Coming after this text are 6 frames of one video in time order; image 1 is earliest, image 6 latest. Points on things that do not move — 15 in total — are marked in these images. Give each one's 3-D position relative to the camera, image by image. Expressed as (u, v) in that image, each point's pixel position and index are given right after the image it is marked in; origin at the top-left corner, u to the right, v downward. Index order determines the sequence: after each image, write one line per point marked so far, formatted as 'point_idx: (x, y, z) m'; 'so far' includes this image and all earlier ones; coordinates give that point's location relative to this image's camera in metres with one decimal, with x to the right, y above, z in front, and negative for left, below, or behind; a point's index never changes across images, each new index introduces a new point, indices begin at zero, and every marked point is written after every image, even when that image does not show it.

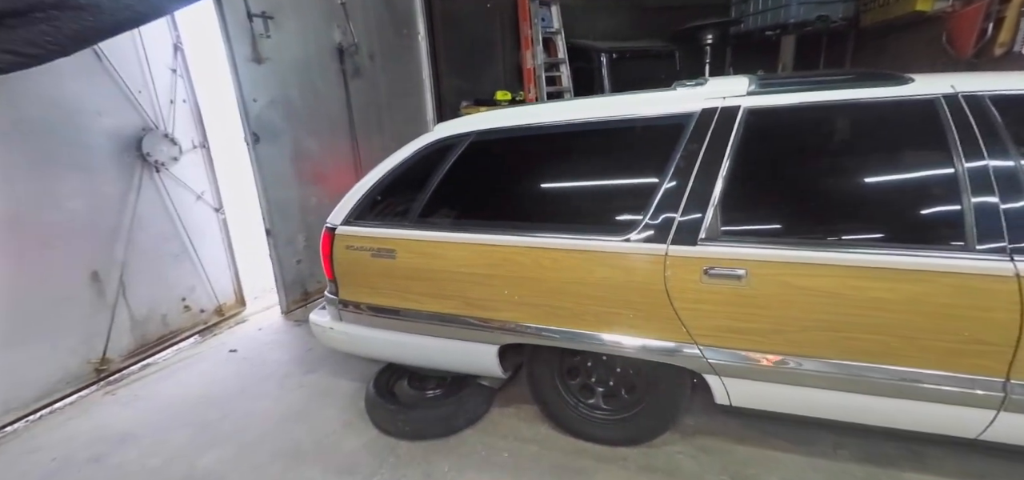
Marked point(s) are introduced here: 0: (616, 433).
0: (+0.4, -0.7, +1.9) m
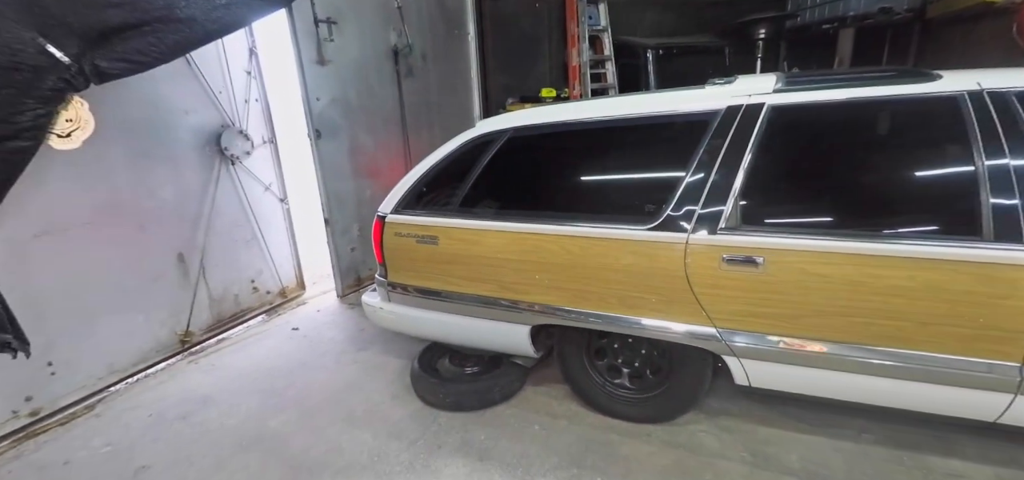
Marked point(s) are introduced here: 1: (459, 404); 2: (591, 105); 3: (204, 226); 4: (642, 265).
0: (+0.5, -0.7, +2.0) m
1: (-0.2, -0.7, +2.2) m
2: (+0.5, +0.6, +1.9) m
3: (-1.9, +0.1, +3.1) m
4: (+0.5, -0.1, +1.8) m
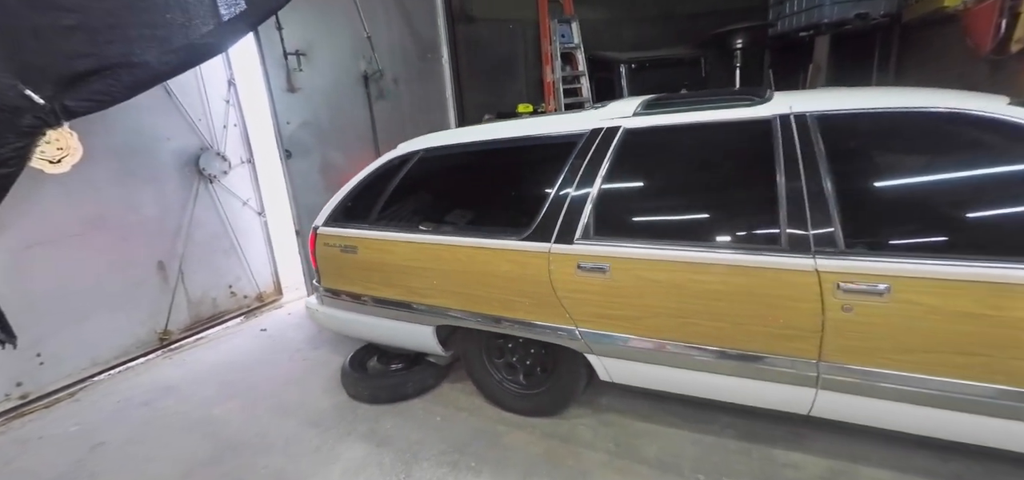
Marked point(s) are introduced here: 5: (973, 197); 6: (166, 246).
0: (+0.1, -0.7, +2.2) m
1: (-0.7, -0.8, +2.4) m
2: (0.0, +0.5, +2.2) m
3: (-2.3, 0.0, +3.4) m
4: (0.0, -0.1, +2.0) m
5: (+1.3, +0.1, +1.4) m
6: (-2.4, 0.0, +3.4) m
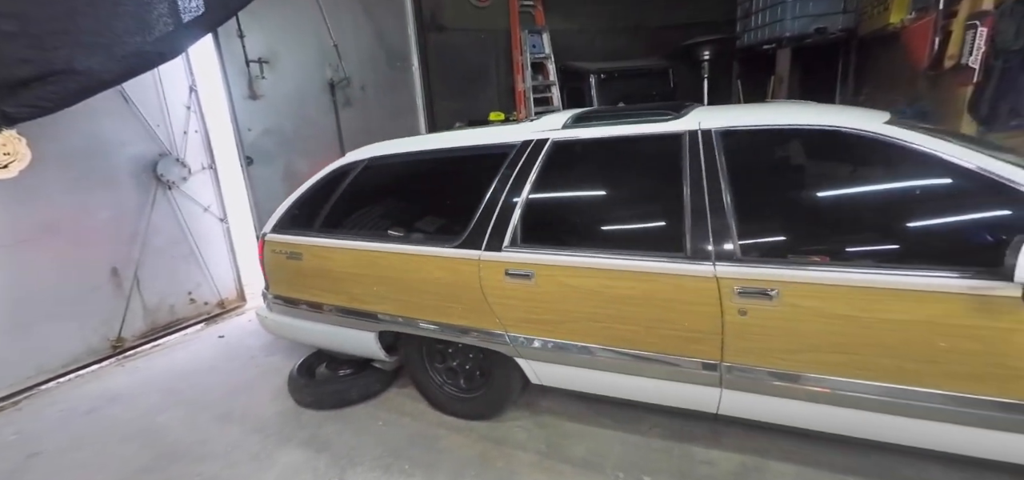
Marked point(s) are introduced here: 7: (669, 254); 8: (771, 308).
0: (-0.2, -0.8, +2.3) m
1: (-1.0, -0.8, +2.4) m
2: (-0.3, +0.5, +2.2) m
3: (-2.7, 0.0, +3.5) m
4: (-0.3, -0.2, +2.0) m
5: (+1.0, +0.1, +1.5) m
6: (-2.7, -0.1, +3.4) m
7: (+0.5, 0.0, +1.7) m
8: (+0.8, -0.2, +1.5) m
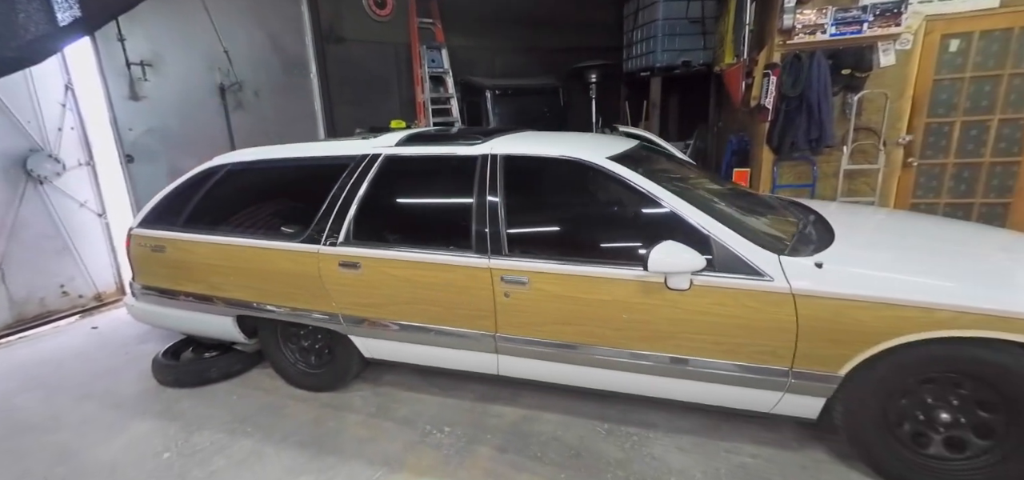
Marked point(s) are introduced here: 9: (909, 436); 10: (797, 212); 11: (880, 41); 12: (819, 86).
0: (-1.1, -0.8, +2.6) m
1: (-1.8, -0.8, +2.7) m
2: (-1.1, +0.5, +2.6) m
3: (-3.6, 0.0, +3.5) m
4: (-1.1, -0.1, +2.4) m
5: (+0.3, +0.1, +2.0) m
6: (-3.7, 0.0, +3.4) m
7: (-0.2, 0.0, +2.1) m
8: (+0.1, -0.2, +2.0) m
9: (+1.4, -0.7, +1.7) m
10: (+1.4, +0.1, +2.3) m
11: (+2.7, +1.5, +3.6) m
12: (+2.3, +1.1, +3.6) m
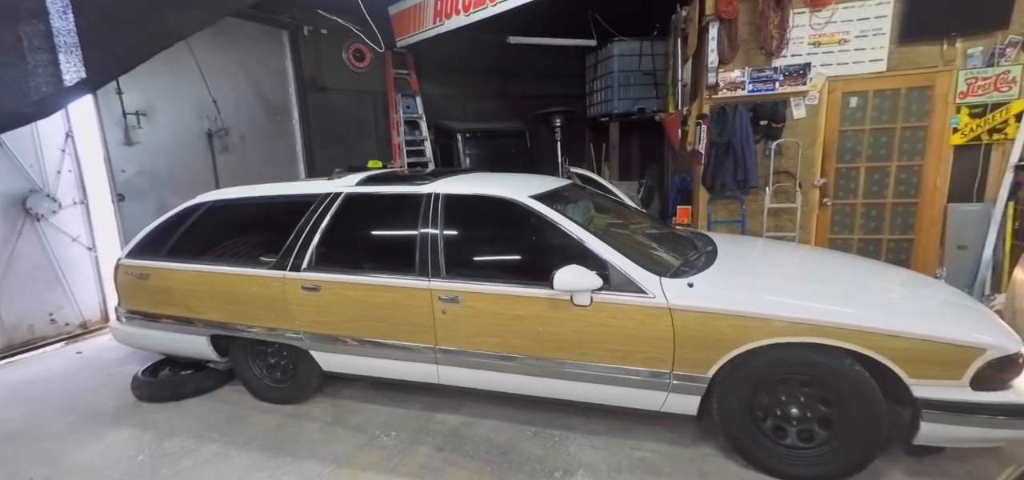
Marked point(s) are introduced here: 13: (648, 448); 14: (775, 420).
0: (-1.4, -0.9, +2.9) m
1: (-2.2, -1.0, +3.0) m
2: (-1.4, +0.3, +3.0) m
3: (-4.0, -0.2, +3.8) m
4: (-1.4, -0.3, +2.7) m
5: (0.0, 0.0, +2.4) m
6: (-4.0, -0.3, +3.7) m
7: (-0.5, -0.2, +2.5) m
8: (-0.3, -0.3, +2.3) m
9: (+1.1, -0.8, +2.1) m
10: (+1.0, 0.0, +2.7) m
11: (+2.4, +1.2, +4.1) m
12: (+1.9, +0.9, +4.1) m
13: (+0.7, -1.0, +2.3) m
14: (+1.1, -0.8, +2.0) m
